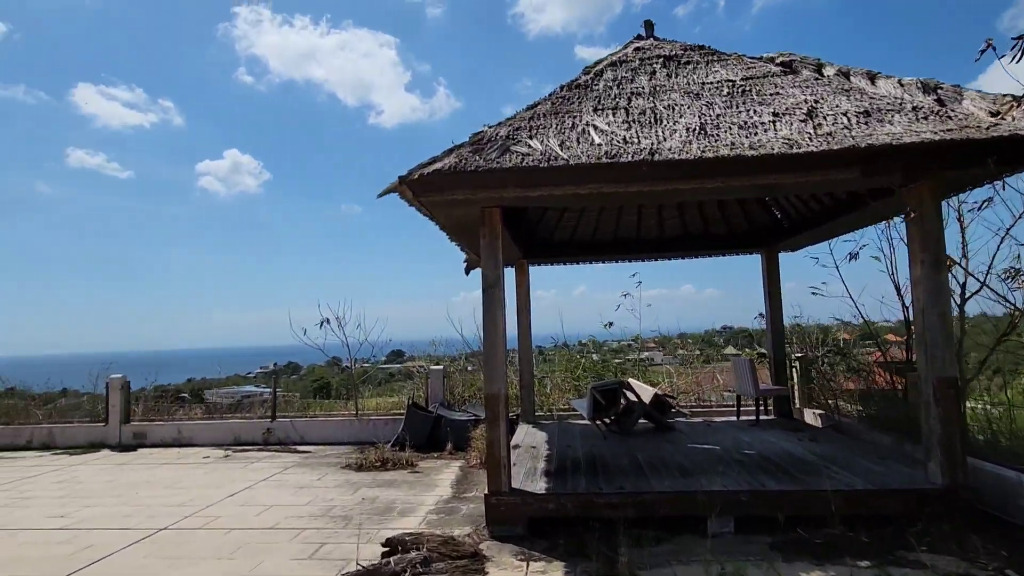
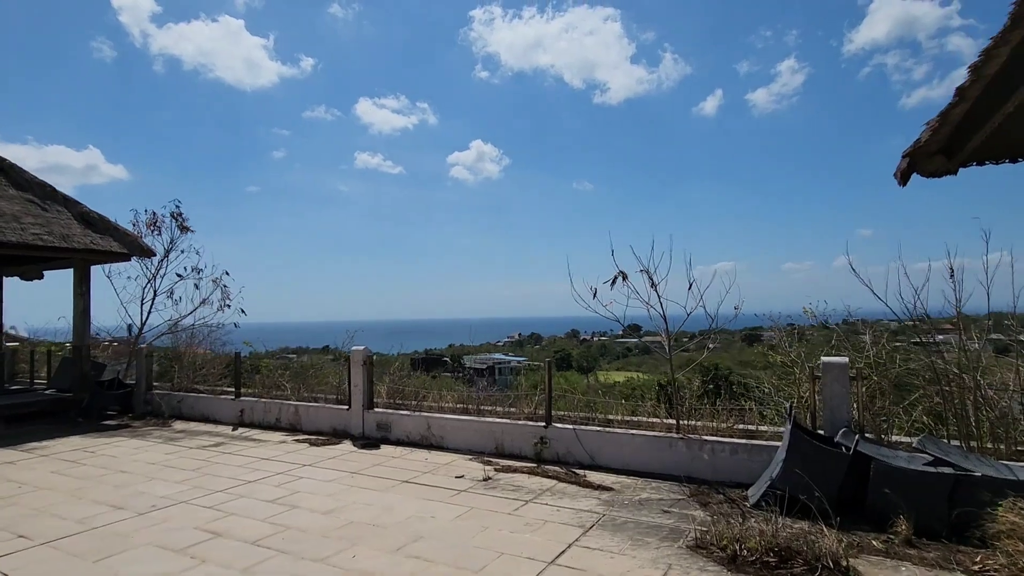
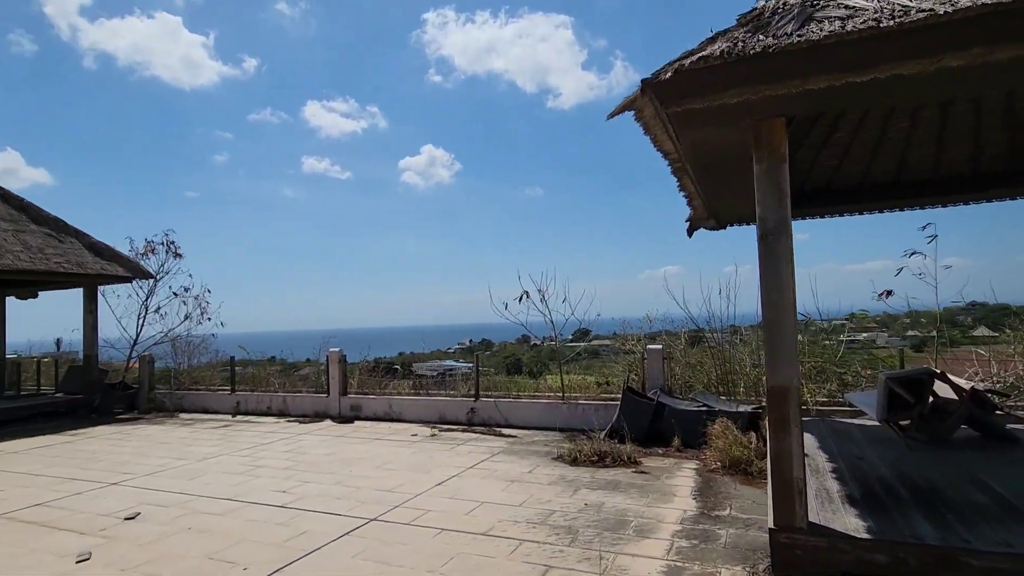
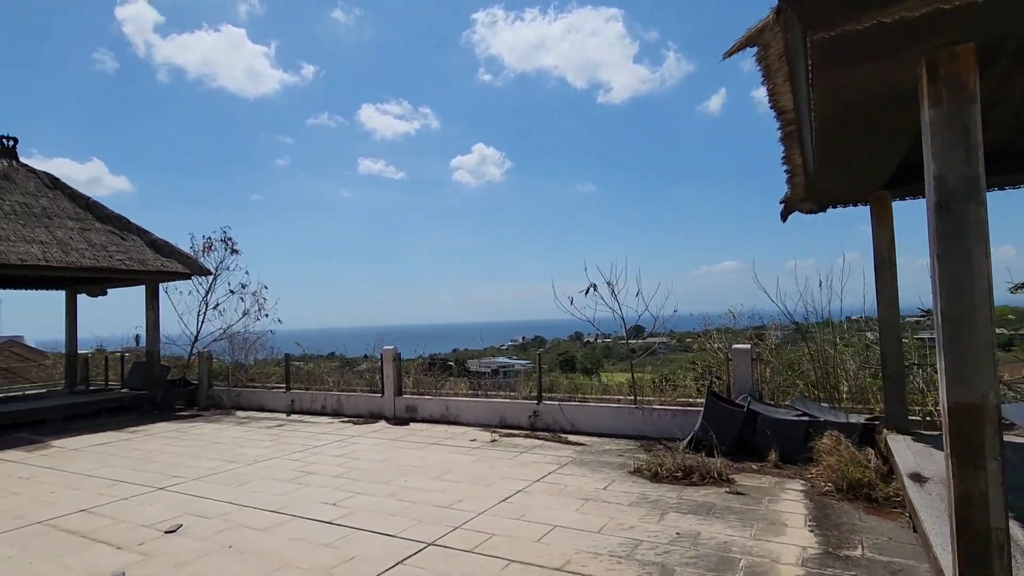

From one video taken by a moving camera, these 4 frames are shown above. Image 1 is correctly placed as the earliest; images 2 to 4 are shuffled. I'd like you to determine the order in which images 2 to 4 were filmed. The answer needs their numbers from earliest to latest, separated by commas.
3, 4, 2
